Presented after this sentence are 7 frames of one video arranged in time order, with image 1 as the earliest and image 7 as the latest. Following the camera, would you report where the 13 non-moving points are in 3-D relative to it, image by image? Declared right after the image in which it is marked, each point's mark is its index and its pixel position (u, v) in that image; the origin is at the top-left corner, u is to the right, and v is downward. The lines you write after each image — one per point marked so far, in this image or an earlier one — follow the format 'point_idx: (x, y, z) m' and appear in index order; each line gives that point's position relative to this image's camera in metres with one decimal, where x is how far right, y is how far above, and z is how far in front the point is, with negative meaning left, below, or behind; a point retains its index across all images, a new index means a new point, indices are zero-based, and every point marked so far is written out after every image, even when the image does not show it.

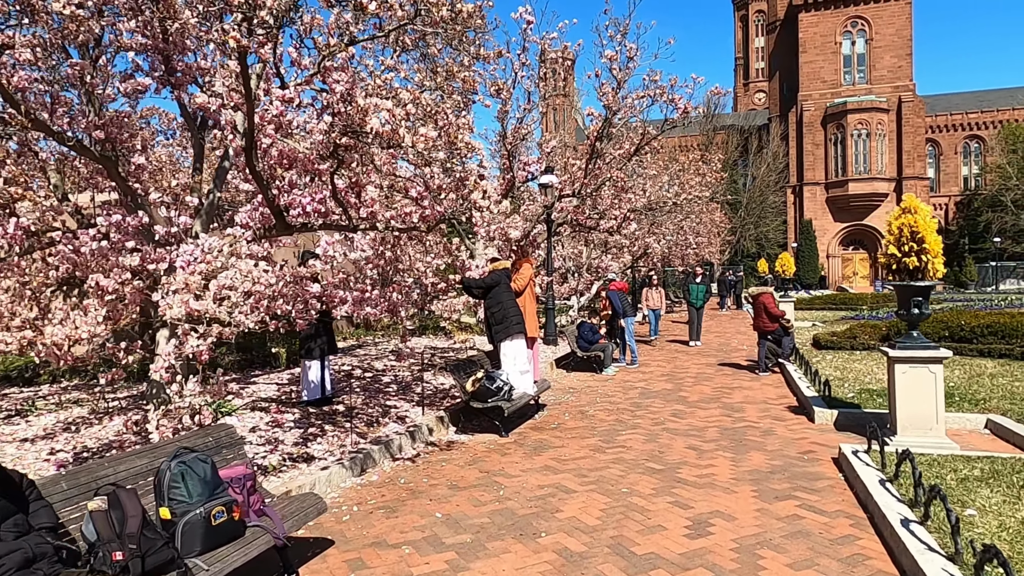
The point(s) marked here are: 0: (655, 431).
0: (+1.6, -1.6, +7.4) m
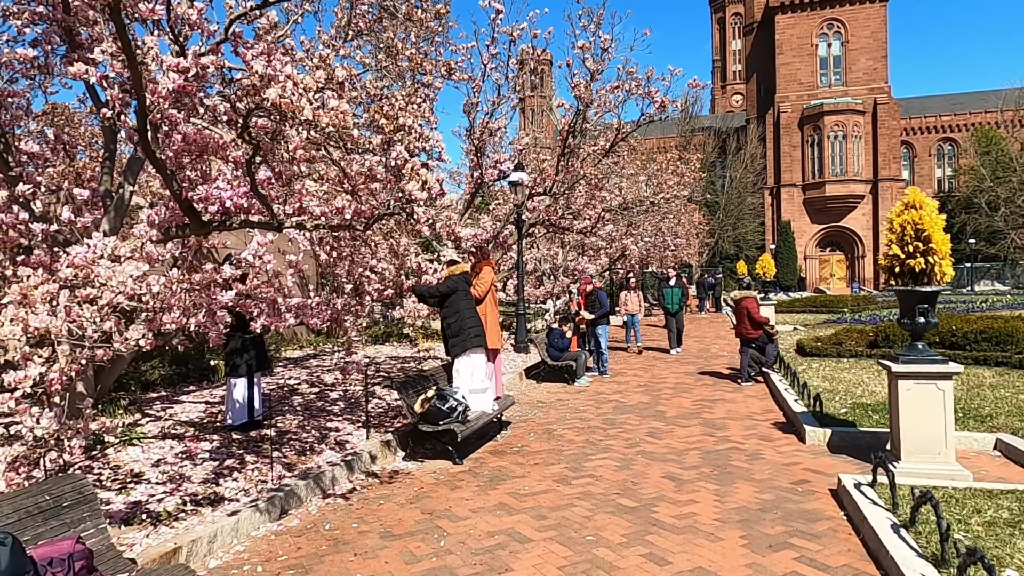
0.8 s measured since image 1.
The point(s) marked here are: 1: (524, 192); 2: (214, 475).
0: (+1.1, -1.6, +6.5) m
1: (+0.2, +2.0, +13.6) m
2: (-2.3, -1.5, +5.2) m
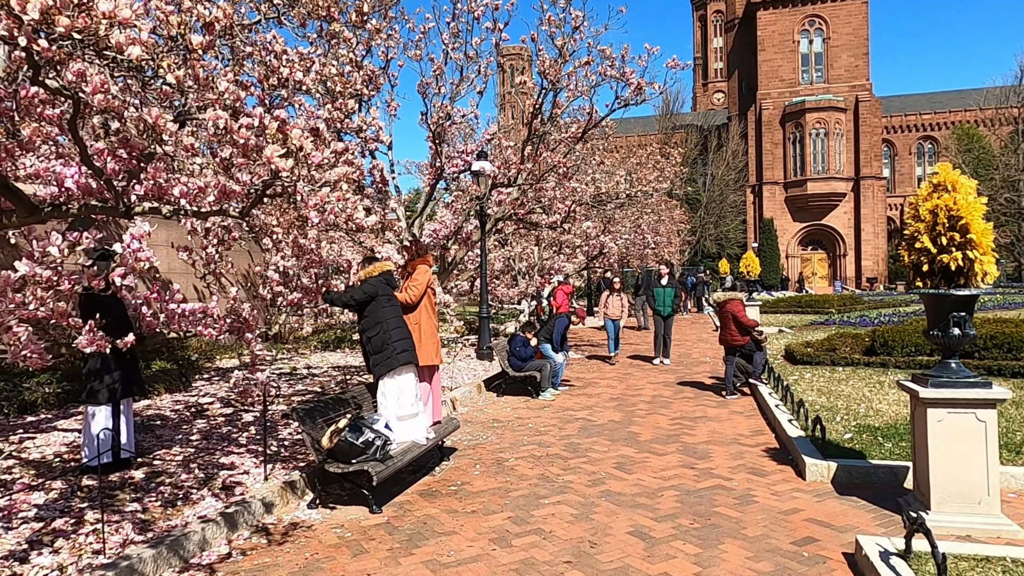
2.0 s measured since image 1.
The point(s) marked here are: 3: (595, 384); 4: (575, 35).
0: (+0.6, -1.7, +5.3) m
1: (-0.5, +1.9, +12.3) m
2: (-2.8, -1.5, +3.9) m
3: (+1.3, -1.5, +10.7) m
4: (+1.2, +4.7, +12.4) m
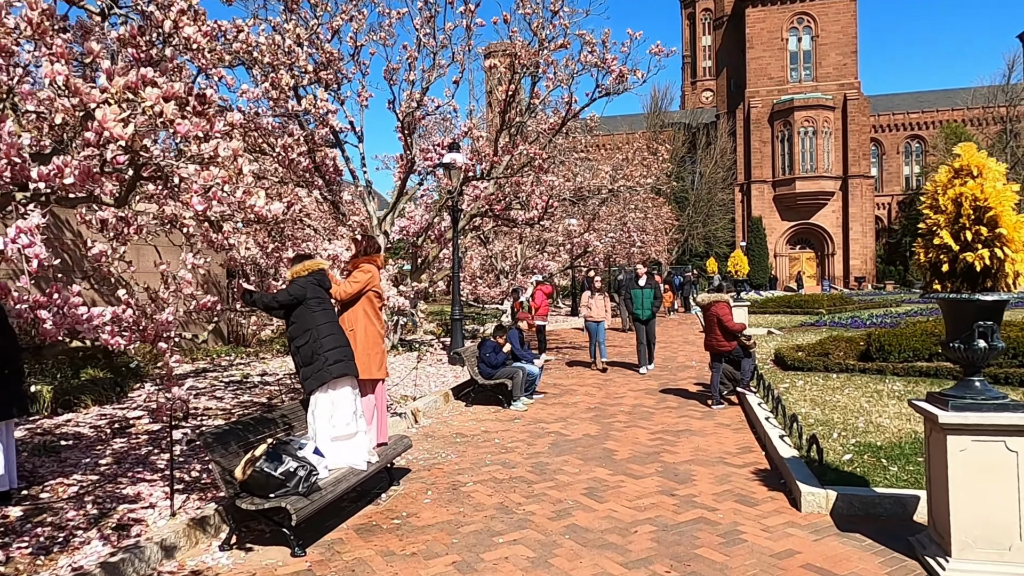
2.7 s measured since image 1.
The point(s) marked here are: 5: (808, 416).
0: (+0.3, -1.7, +4.6) m
1: (-0.9, +1.9, +11.5) m
2: (-3.1, -1.5, +3.1) m
3: (+0.9, -1.6, +9.9) m
4: (+0.7, +4.7, +11.7) m
5: (+3.1, -1.3, +7.0) m
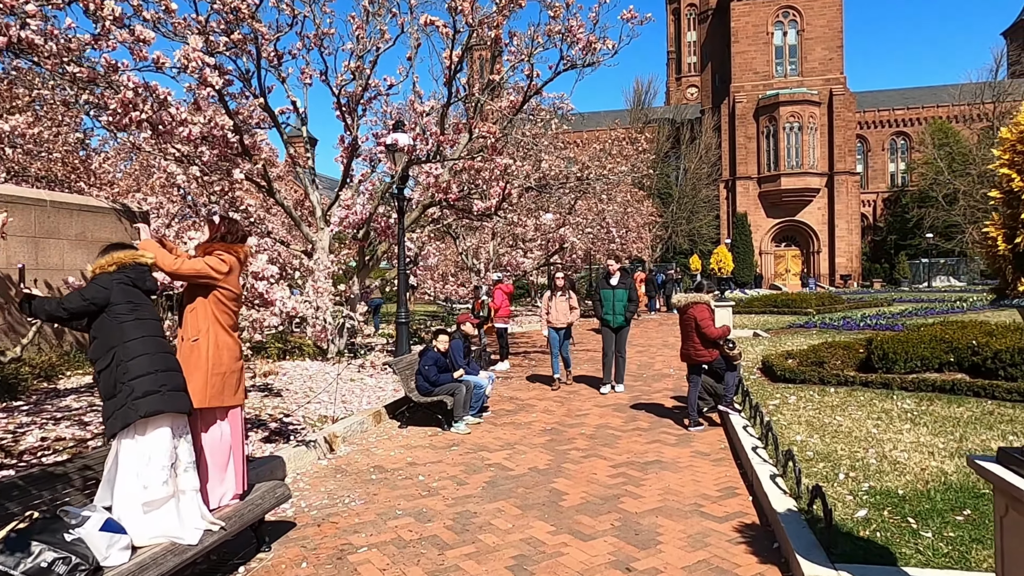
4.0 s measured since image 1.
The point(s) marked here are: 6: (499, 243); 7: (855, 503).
0: (-0.3, -1.7, +3.1) m
1: (-1.6, +1.9, +10.1) m
2: (-3.7, -1.5, +1.6) m
3: (+0.2, -1.5, +8.5) m
4: (0.0, +4.7, +10.2) m
5: (+2.5, -1.3, +5.6) m
6: (-0.3, +1.2, +17.4) m
7: (+2.2, -1.4, +4.4) m
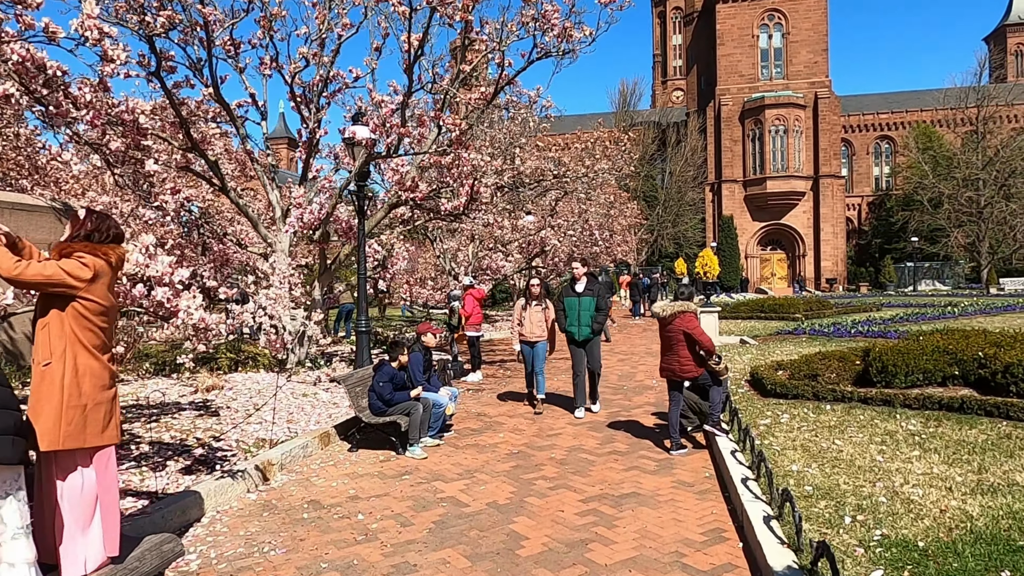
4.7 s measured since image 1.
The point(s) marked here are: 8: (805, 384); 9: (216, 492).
0: (-0.6, -1.7, +2.3) m
1: (-2.1, +1.9, +9.3) m
2: (-4.0, -1.6, +0.7) m
3: (-0.2, -1.6, +7.8) m
4: (-0.4, +4.6, +9.5) m
5: (+2.1, -1.4, +4.9) m
6: (-0.9, +1.1, +16.7) m
7: (+1.9, -1.5, +3.6) m
8: (+3.4, -1.1, +7.8) m
9: (-2.3, -1.6, +5.3) m
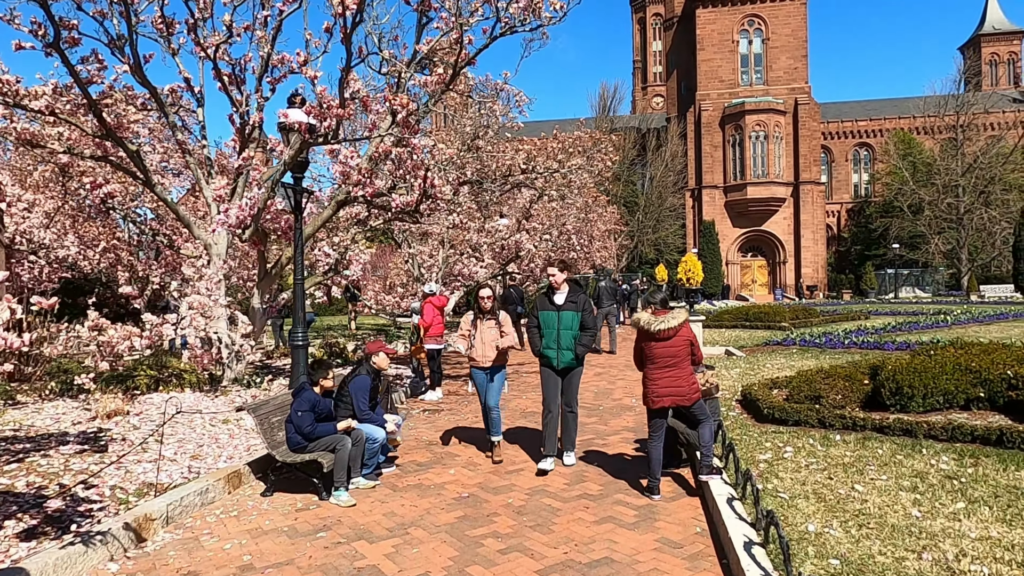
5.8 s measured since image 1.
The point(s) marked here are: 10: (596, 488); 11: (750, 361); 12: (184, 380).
0: (-0.9, -1.8, +1.1) m
1: (-2.6, +1.8, +8.0) m
2: (-4.2, -1.6, -0.6) m
3: (-0.6, -1.7, +6.5) m
4: (-0.9, +4.5, +8.3) m
5: (+1.8, -1.5, +3.7) m
6: (-1.6, +0.9, +15.4) m
7: (+1.6, -1.5, +2.5) m
8: (+3.0, -1.2, +6.7) m
9: (-2.7, -1.7, +4.0) m
10: (+0.7, -1.7, +5.6) m
11: (+4.0, -1.2, +11.3) m
12: (-4.6, -1.3, +9.3) m
